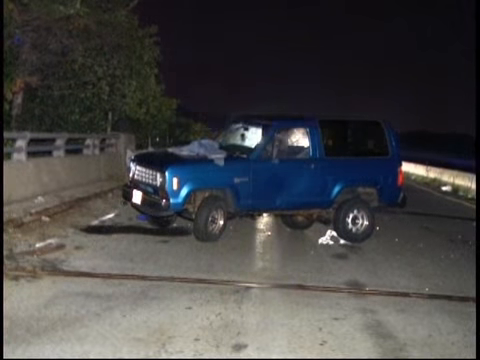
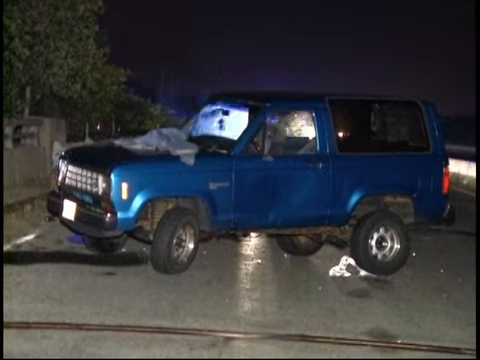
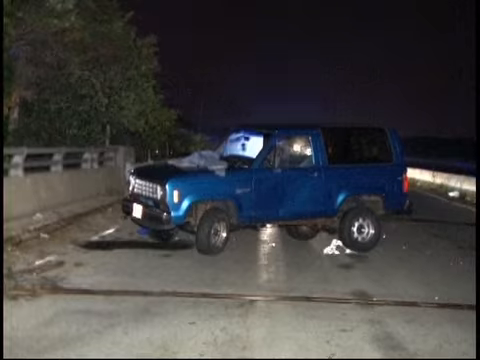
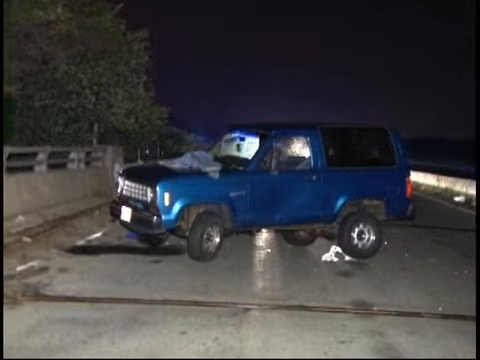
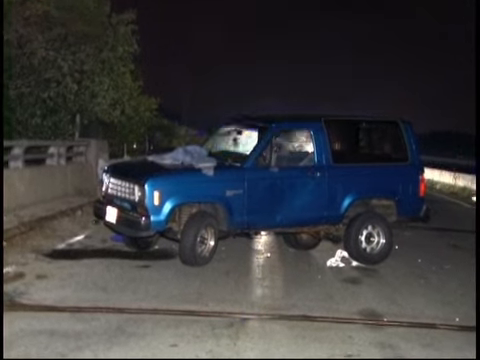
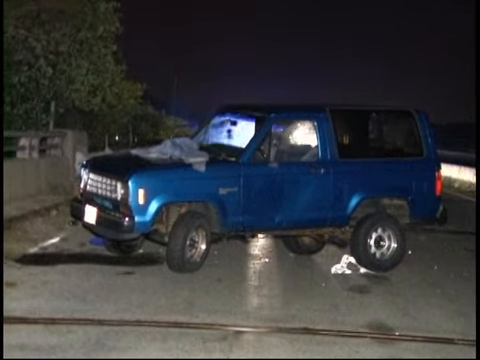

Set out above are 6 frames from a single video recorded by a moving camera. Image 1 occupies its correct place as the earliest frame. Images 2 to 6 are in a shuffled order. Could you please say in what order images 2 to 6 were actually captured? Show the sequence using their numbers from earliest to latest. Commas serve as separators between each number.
3, 4, 5, 6, 2
